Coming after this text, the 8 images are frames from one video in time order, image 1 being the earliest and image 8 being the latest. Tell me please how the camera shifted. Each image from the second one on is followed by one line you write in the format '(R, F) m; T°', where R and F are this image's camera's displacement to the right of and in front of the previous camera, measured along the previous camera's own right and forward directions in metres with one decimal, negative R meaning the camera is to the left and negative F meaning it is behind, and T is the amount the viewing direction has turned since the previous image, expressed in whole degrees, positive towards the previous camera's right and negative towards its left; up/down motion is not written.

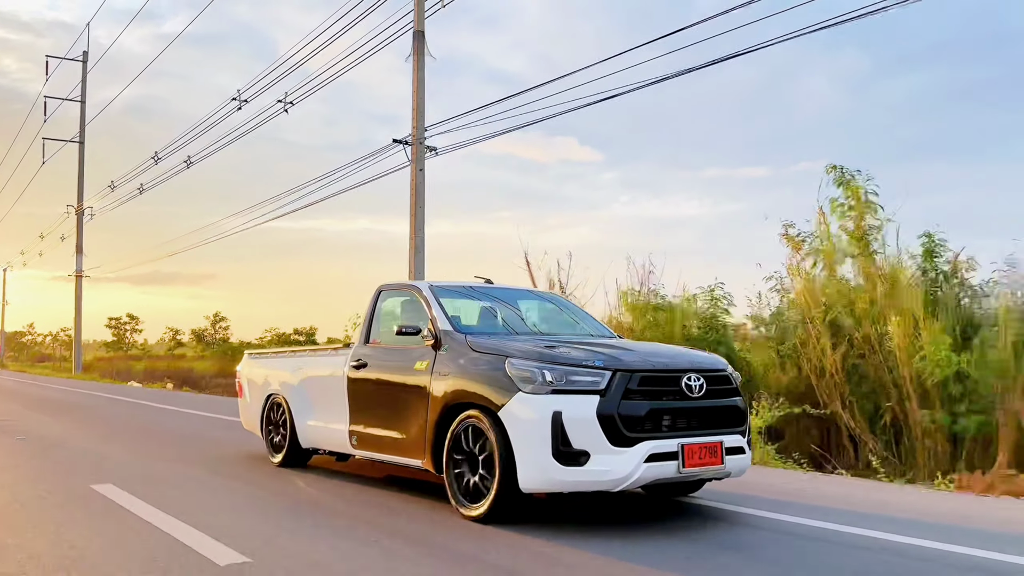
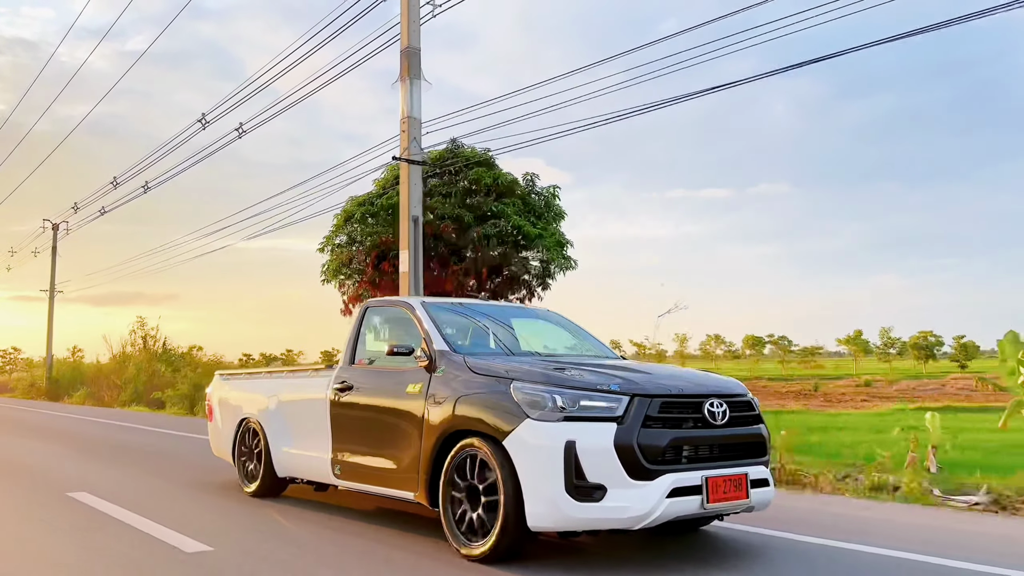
(-0.2, +0.5) m; +2°
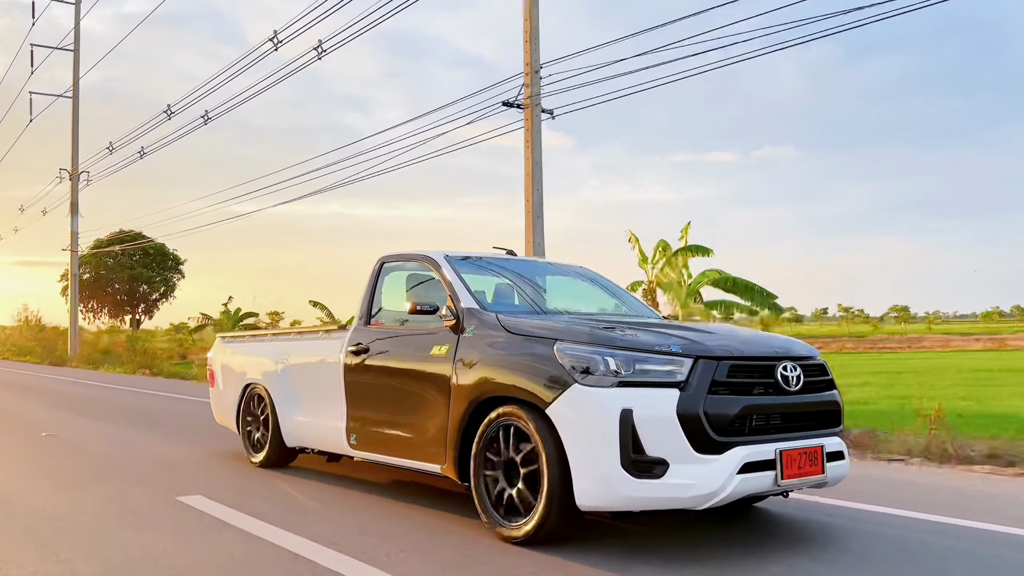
(-0.2, +0.6) m; 0°
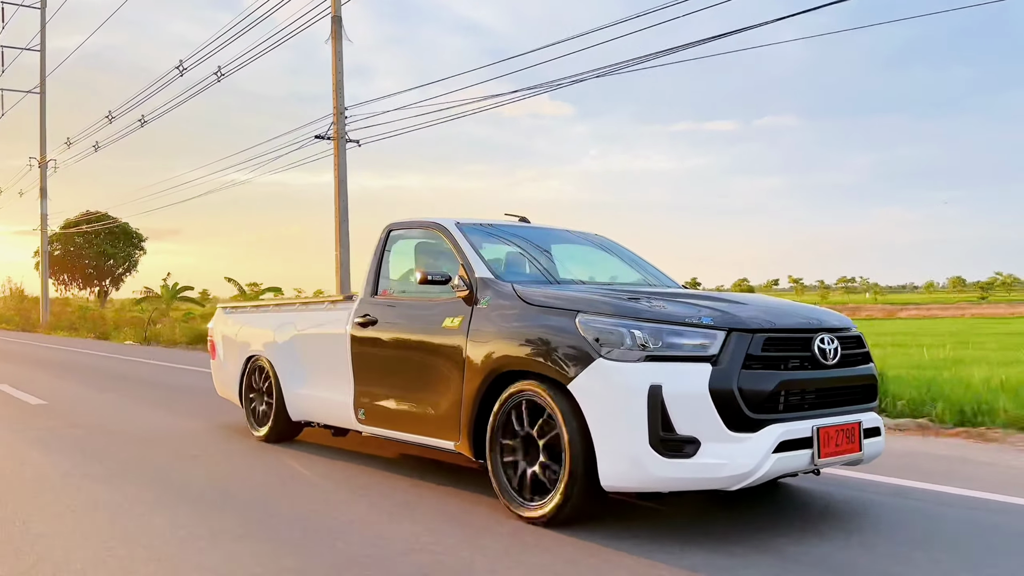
(-0.1, +0.3) m; 0°
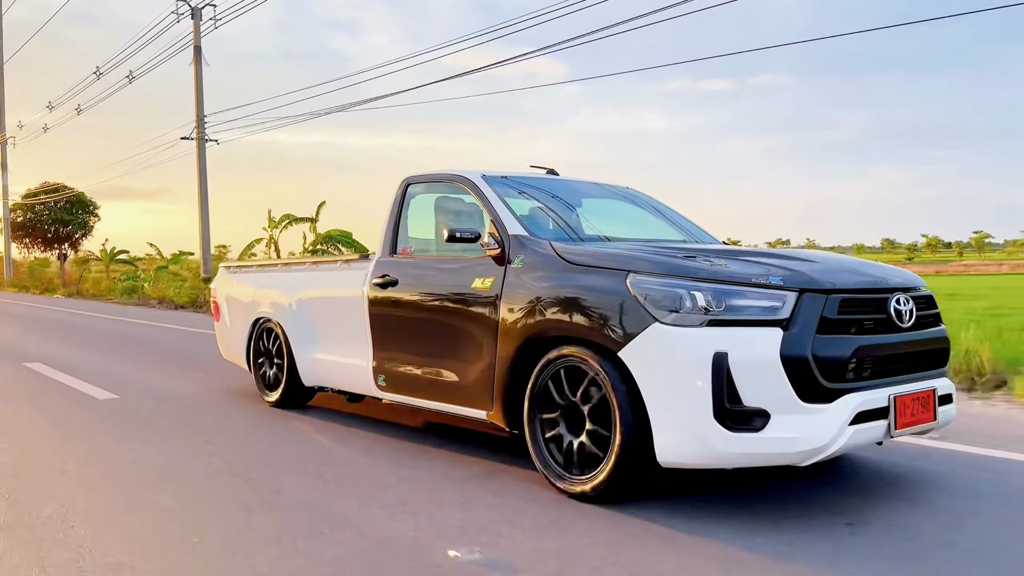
(-0.2, +0.4) m; 0°
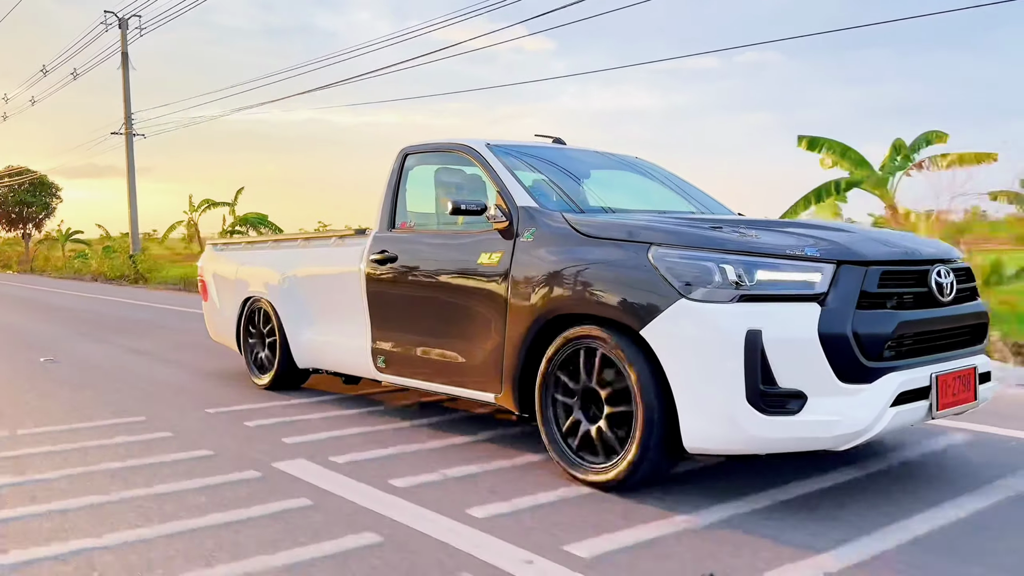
(-0.1, +0.3) m; +1°
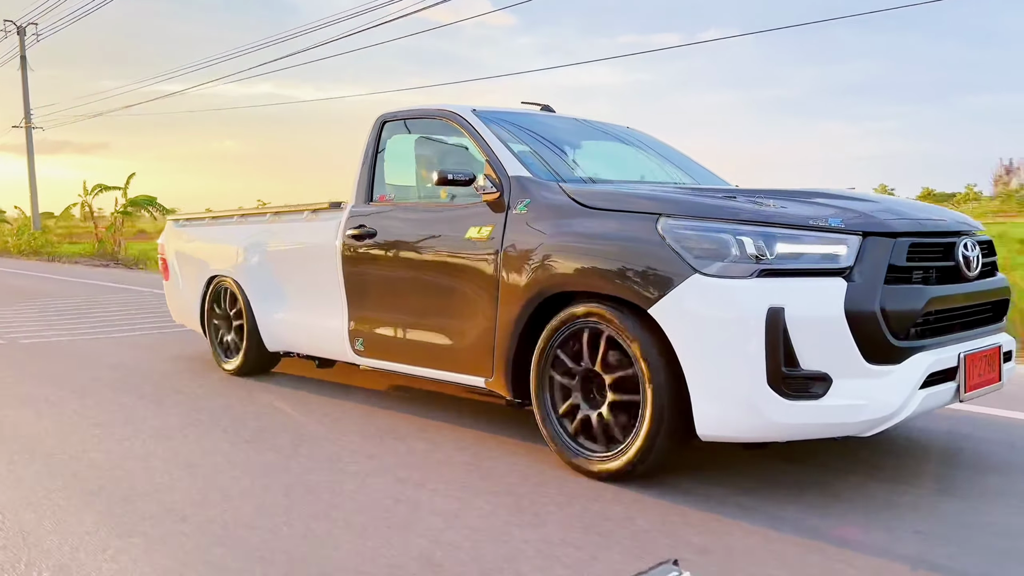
(-0.1, +0.3) m; +2°
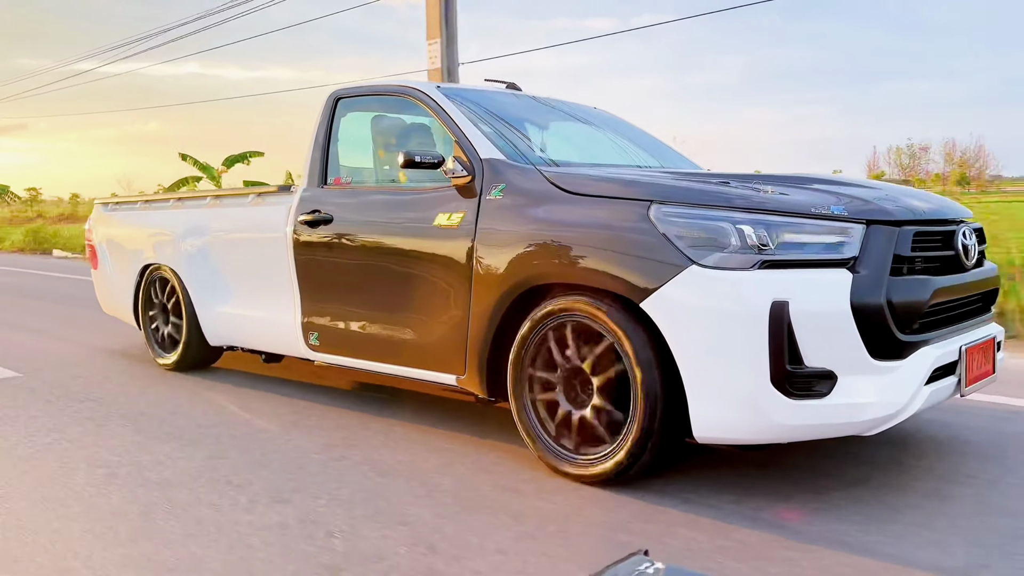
(-0.2, +0.3) m; +4°
